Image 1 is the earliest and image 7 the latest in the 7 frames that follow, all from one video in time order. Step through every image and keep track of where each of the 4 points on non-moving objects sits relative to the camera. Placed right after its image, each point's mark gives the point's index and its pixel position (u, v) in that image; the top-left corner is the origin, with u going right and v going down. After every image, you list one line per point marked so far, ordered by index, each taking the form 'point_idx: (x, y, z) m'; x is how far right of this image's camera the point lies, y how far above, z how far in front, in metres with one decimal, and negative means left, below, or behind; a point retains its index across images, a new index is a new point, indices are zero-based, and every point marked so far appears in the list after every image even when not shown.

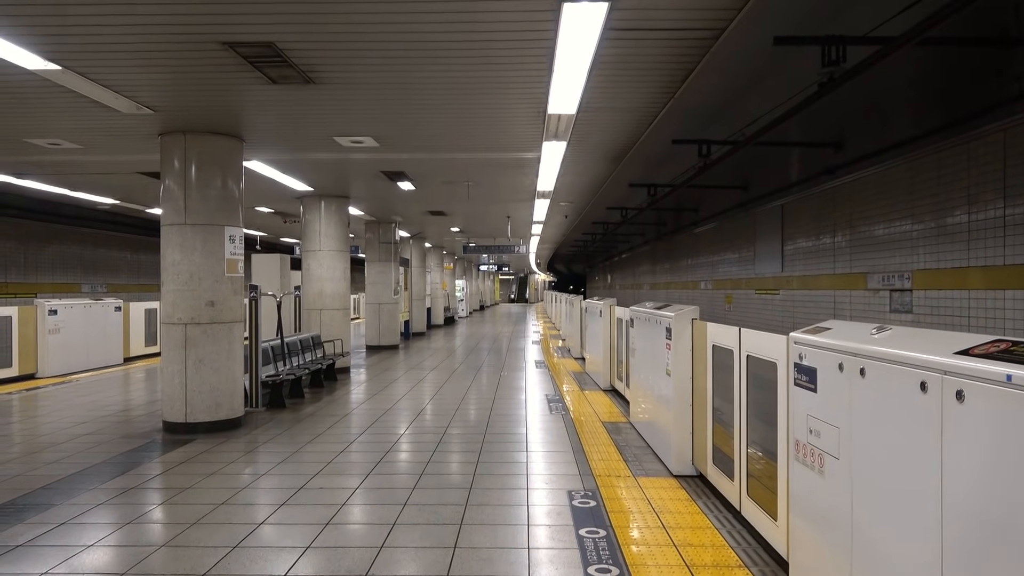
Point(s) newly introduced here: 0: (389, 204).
0: (-1.8, +1.3, +11.1) m
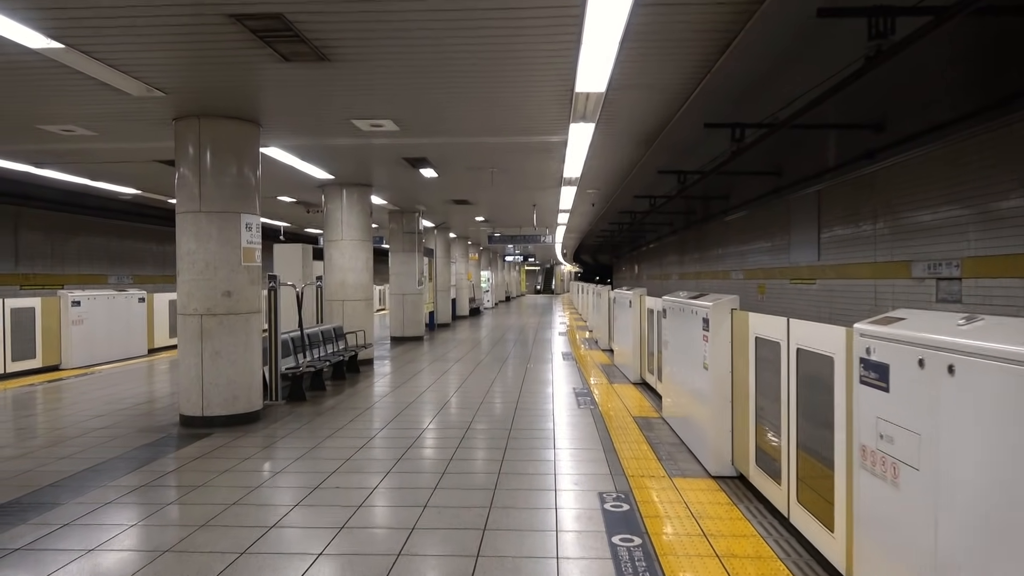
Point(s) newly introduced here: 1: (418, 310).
0: (-1.4, +1.4, +10.9) m
1: (-1.8, -0.4, +14.3) m
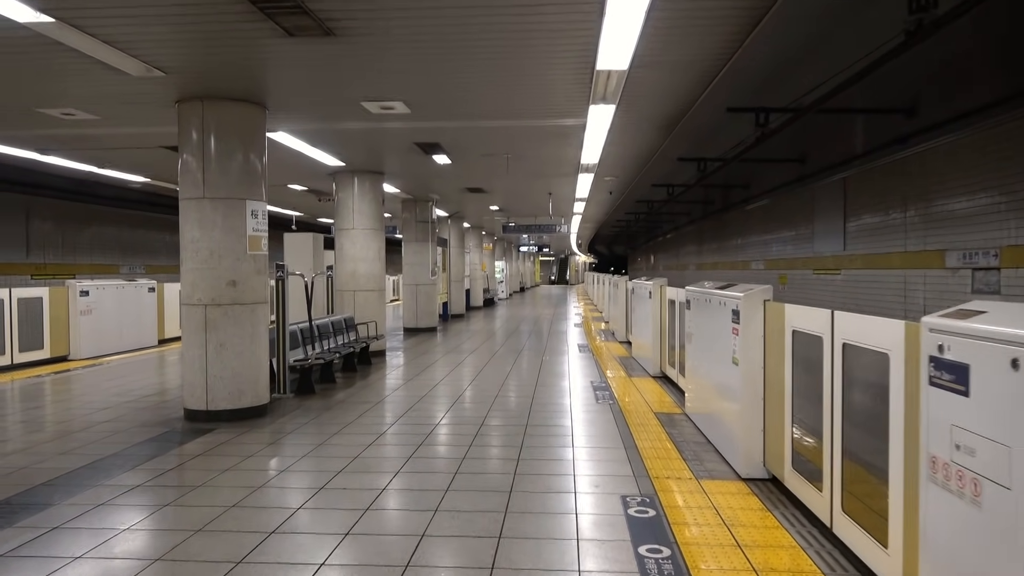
0: (-1.2, +1.5, +10.7) m
1: (-1.5, -0.2, +14.1) m
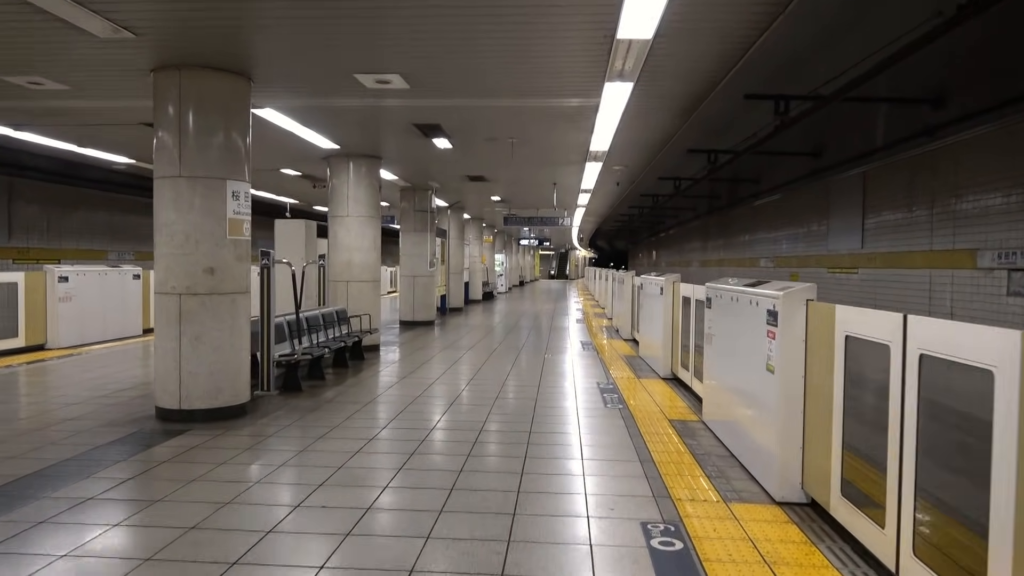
0: (-1.2, +1.6, +10.2) m
1: (-1.5, -0.1, +13.6) m
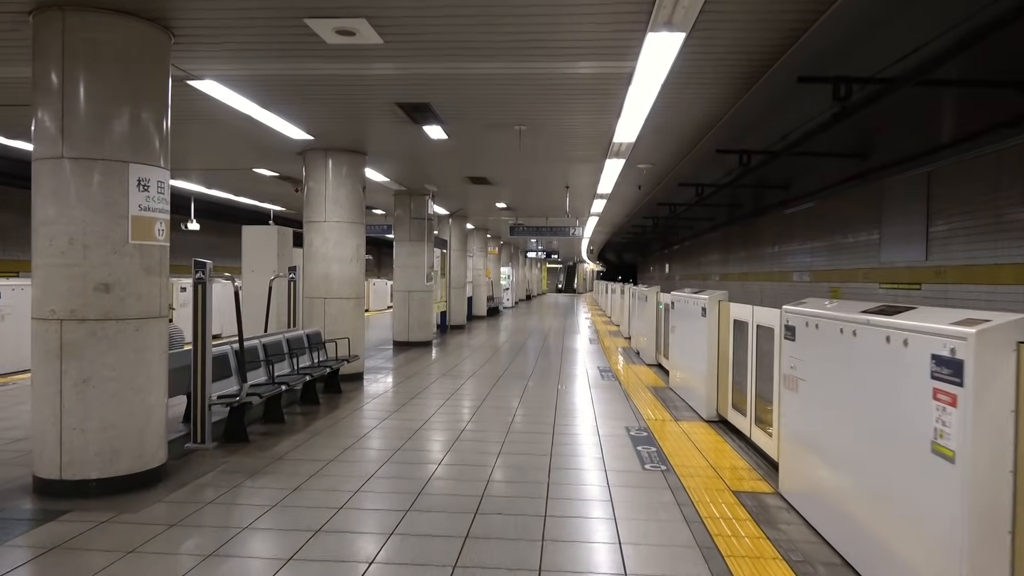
0: (-1.1, +1.4, +8.8) m
1: (-1.4, -0.4, +12.3) m
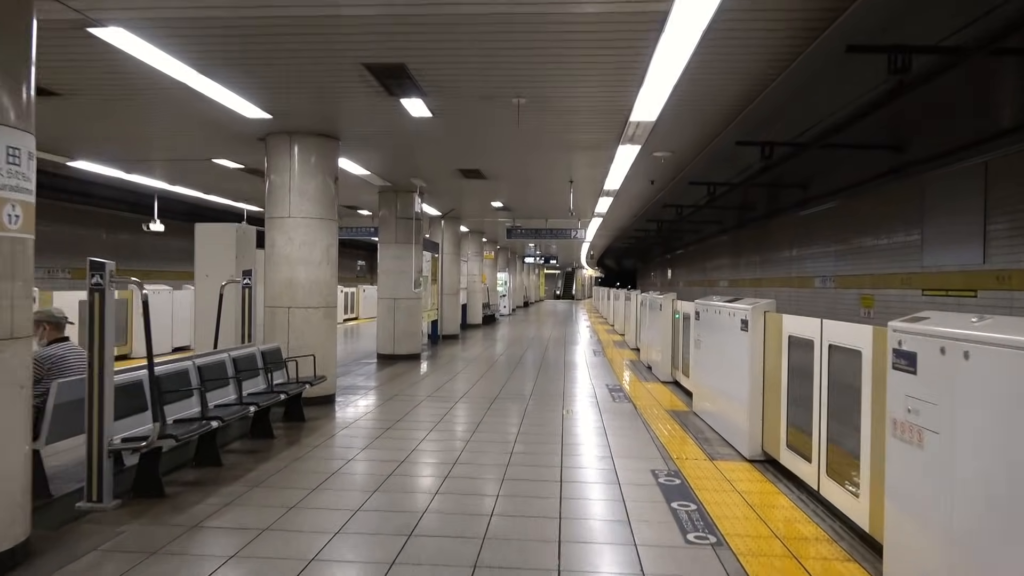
0: (-1.1, +1.4, +7.7) m
1: (-1.4, -0.5, +11.1) m
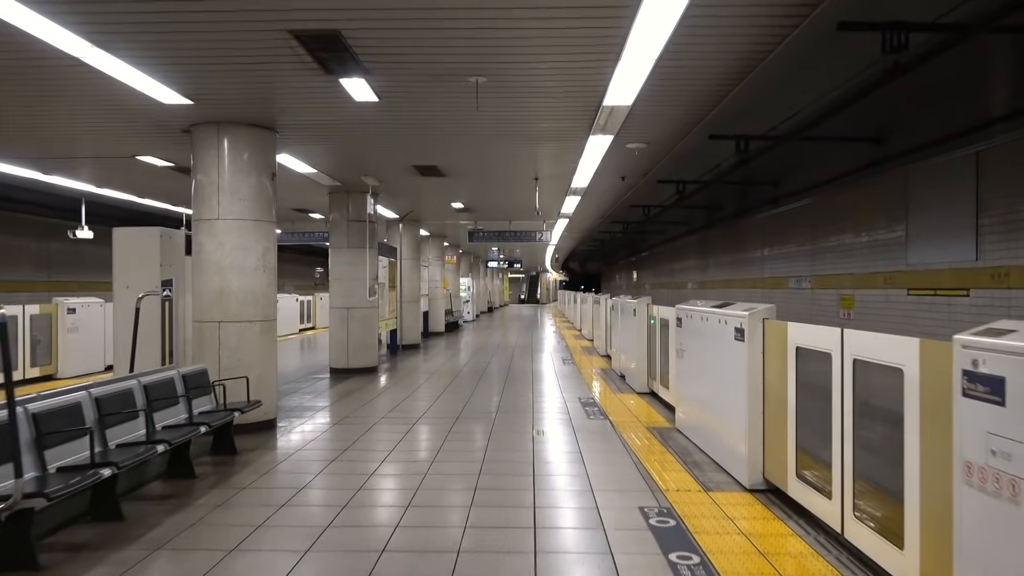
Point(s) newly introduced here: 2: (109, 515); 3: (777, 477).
0: (-1.5, +1.3, +7.0) m
1: (-2.0, -0.6, +10.4) m
2: (-1.9, -1.1, +3.7) m
3: (+1.4, -1.0, +3.9) m
